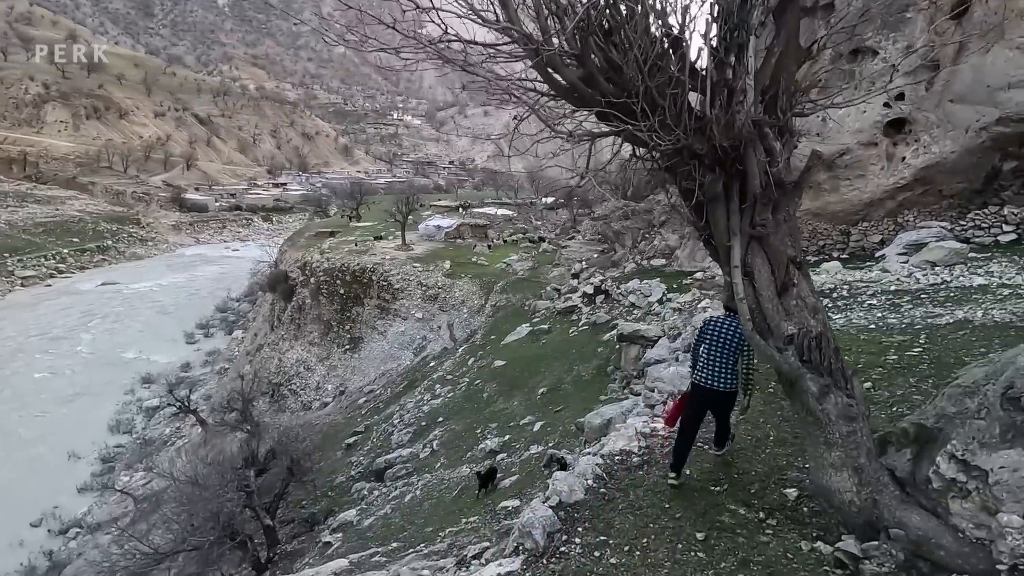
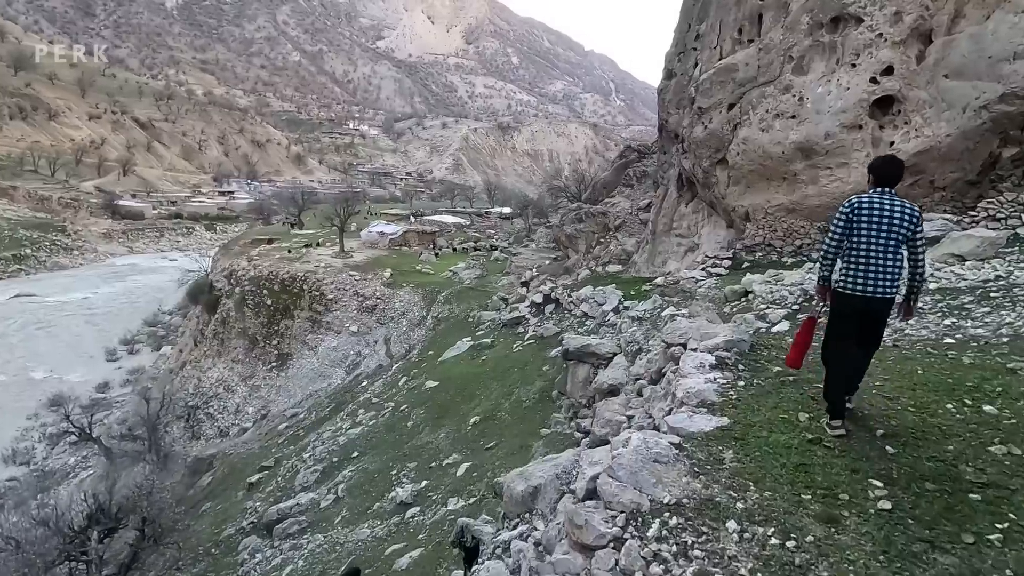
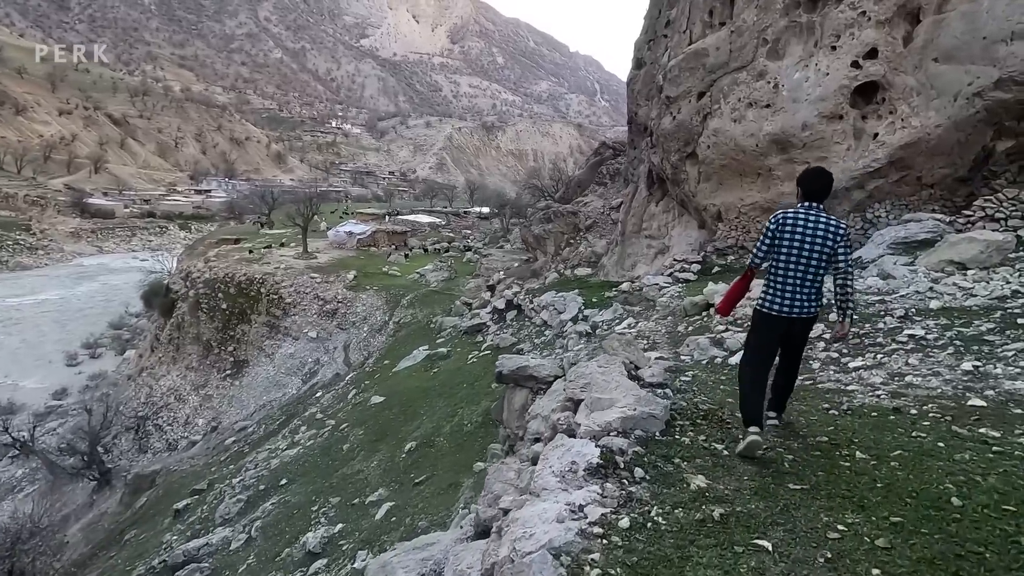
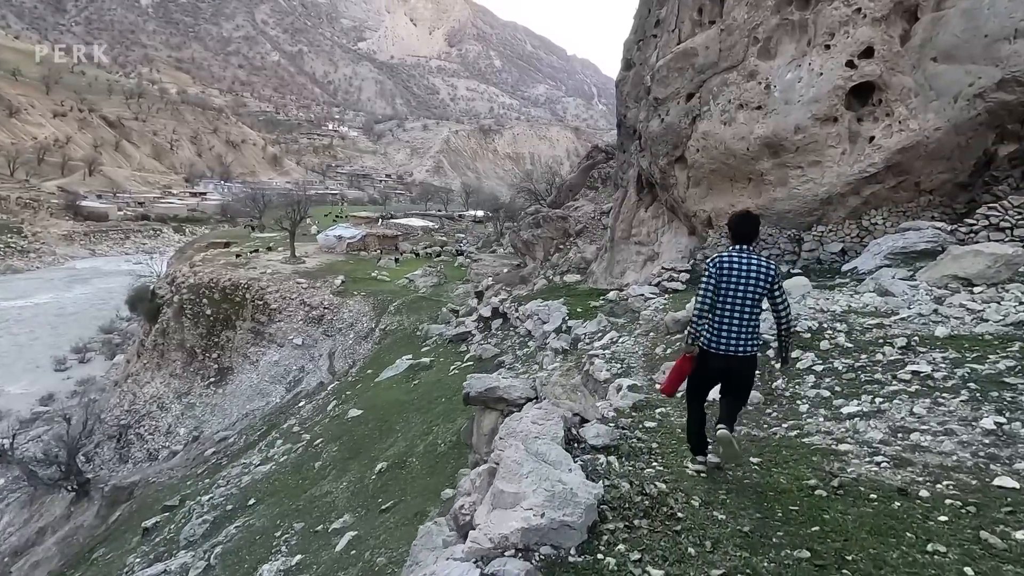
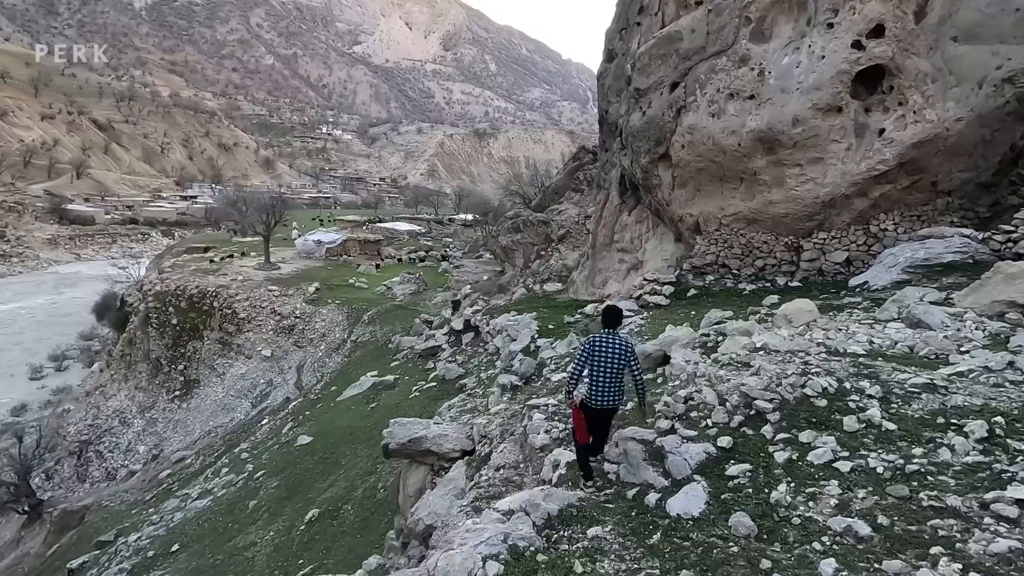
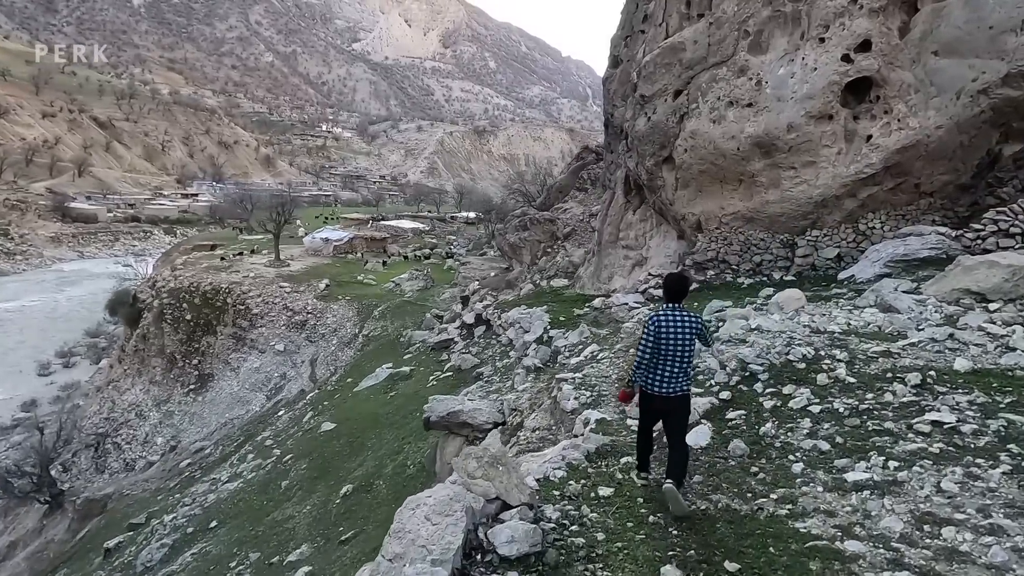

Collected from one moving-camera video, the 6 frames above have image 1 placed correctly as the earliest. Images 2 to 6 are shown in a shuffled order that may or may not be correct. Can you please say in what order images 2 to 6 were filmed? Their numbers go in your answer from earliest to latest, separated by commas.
2, 3, 4, 6, 5
